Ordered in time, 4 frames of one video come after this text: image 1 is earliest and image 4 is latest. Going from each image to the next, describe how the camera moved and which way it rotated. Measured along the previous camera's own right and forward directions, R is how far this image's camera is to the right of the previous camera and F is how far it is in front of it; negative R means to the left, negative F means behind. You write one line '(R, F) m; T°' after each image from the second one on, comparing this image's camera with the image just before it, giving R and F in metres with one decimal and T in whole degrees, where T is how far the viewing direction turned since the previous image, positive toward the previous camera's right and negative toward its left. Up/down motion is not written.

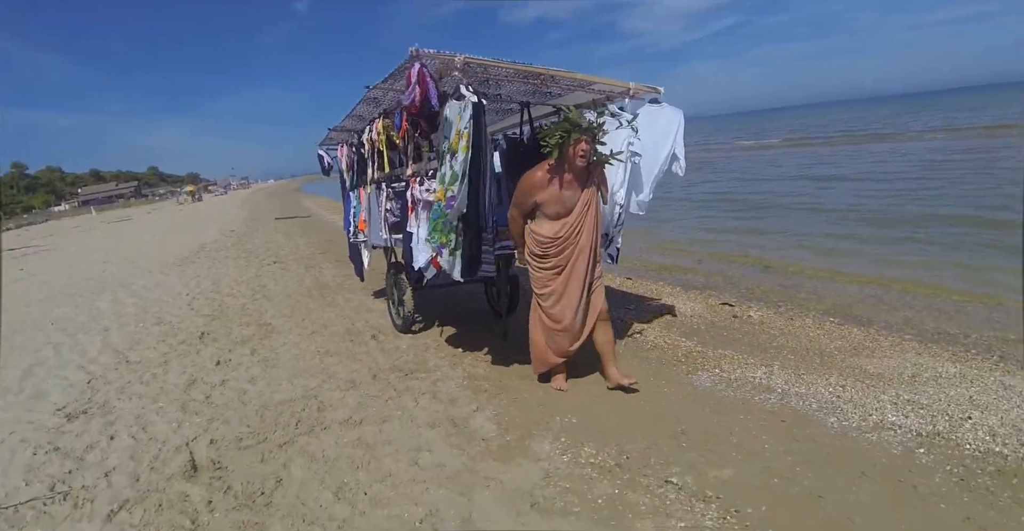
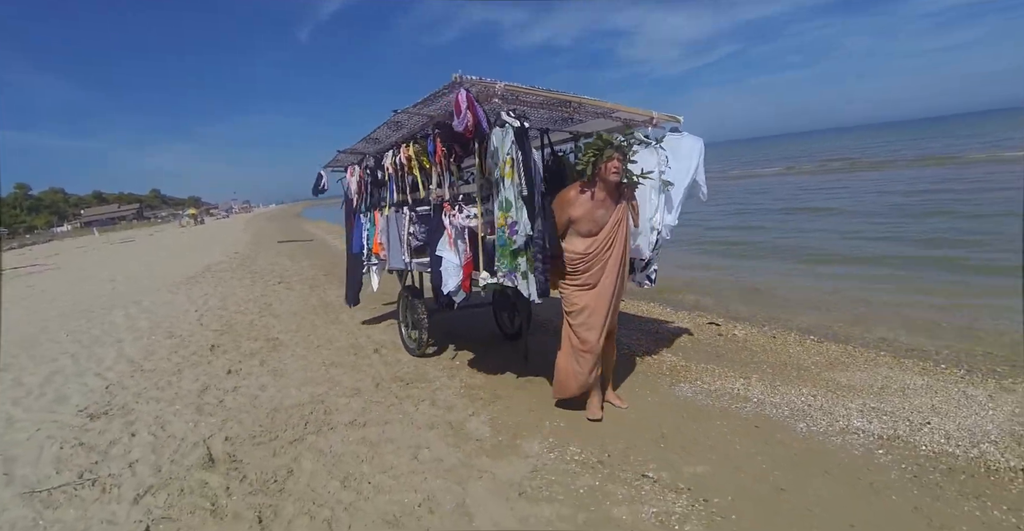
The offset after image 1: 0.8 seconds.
(0.0, -0.3) m; 0°
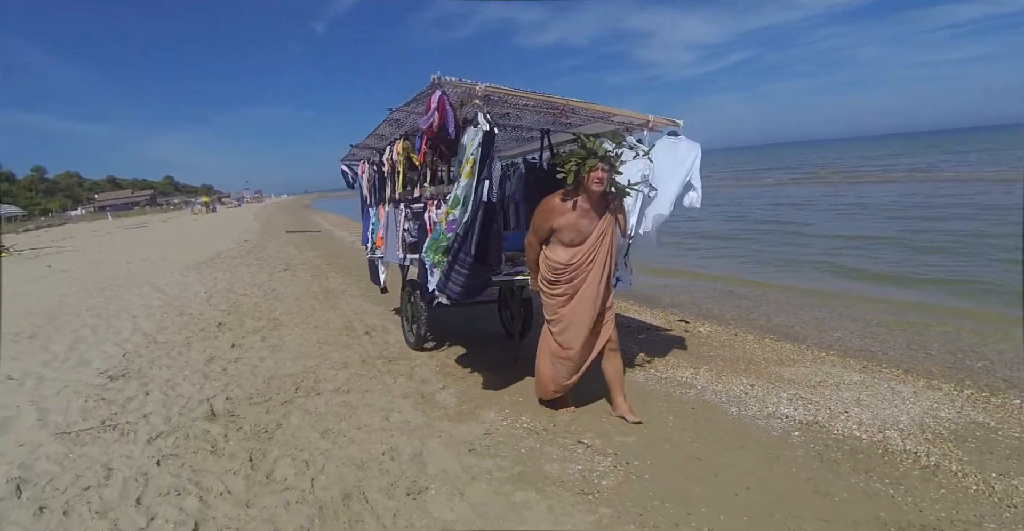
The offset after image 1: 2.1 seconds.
(+0.4, -0.5) m; -1°
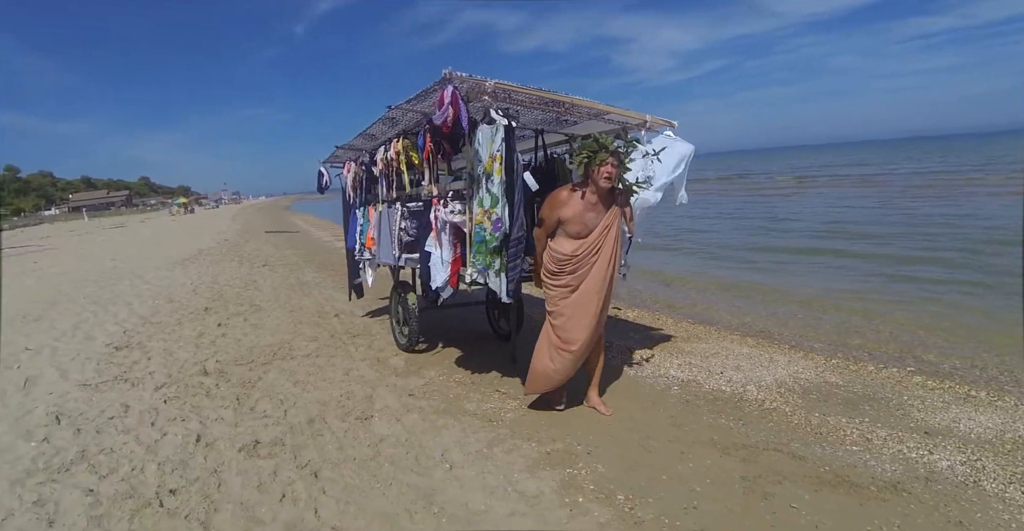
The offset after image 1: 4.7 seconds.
(+0.5, -1.0) m; +2°
